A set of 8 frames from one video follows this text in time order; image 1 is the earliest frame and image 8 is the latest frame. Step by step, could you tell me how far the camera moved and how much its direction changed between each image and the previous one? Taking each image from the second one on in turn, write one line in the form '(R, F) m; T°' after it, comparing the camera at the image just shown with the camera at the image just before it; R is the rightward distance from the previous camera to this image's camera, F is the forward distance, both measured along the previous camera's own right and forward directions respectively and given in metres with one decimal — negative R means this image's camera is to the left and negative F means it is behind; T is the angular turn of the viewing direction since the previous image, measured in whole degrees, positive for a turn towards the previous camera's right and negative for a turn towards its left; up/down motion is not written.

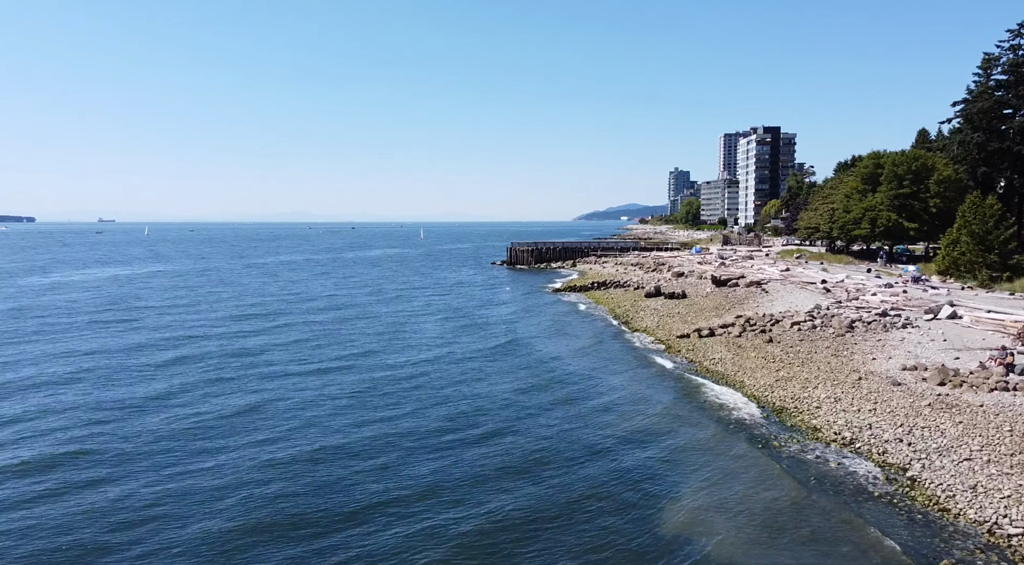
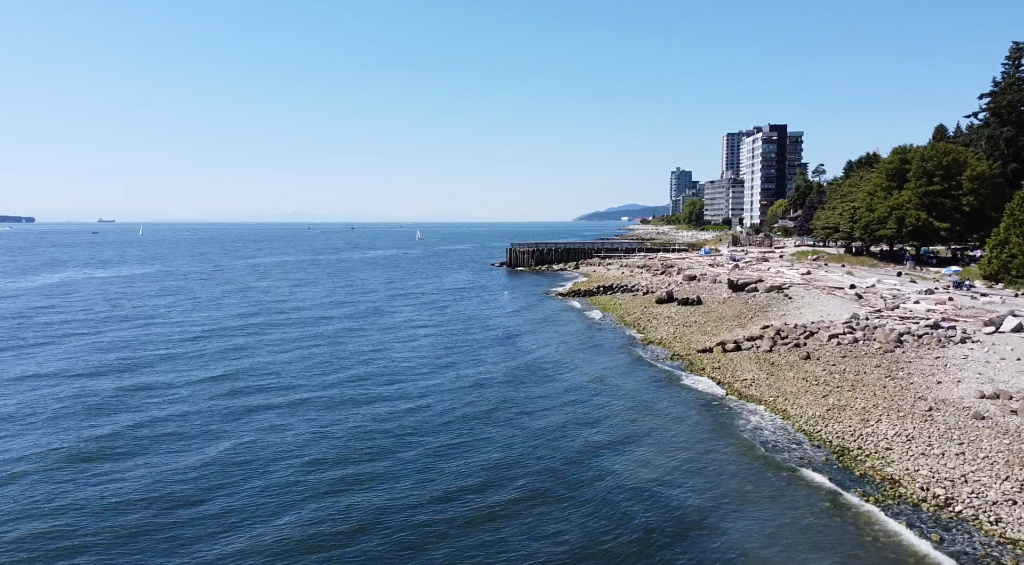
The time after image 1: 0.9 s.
(0.0, +4.4) m; 0°
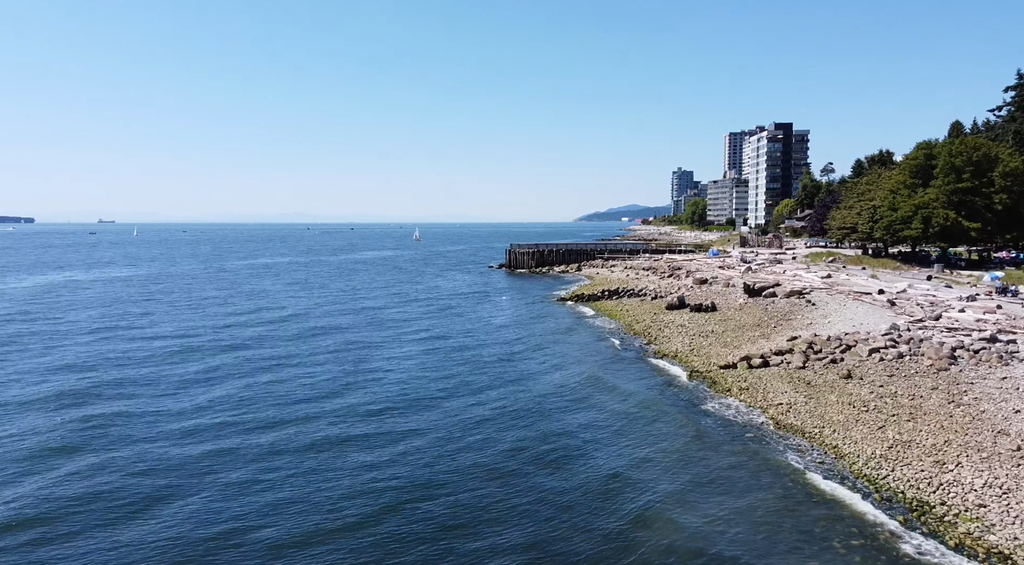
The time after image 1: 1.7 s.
(+0.1, +3.9) m; 0°
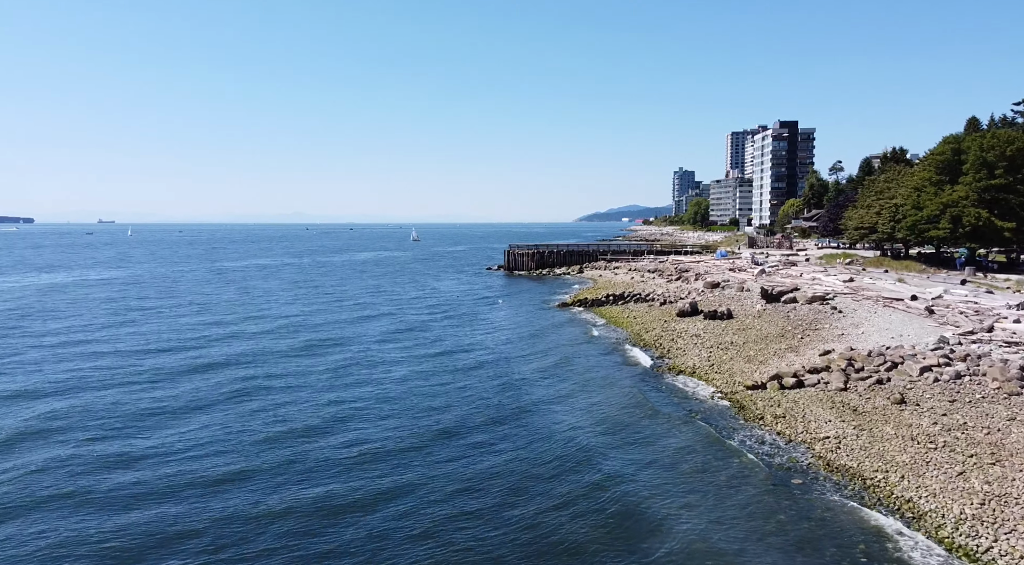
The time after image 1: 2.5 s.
(+0.2, +3.9) m; 0°
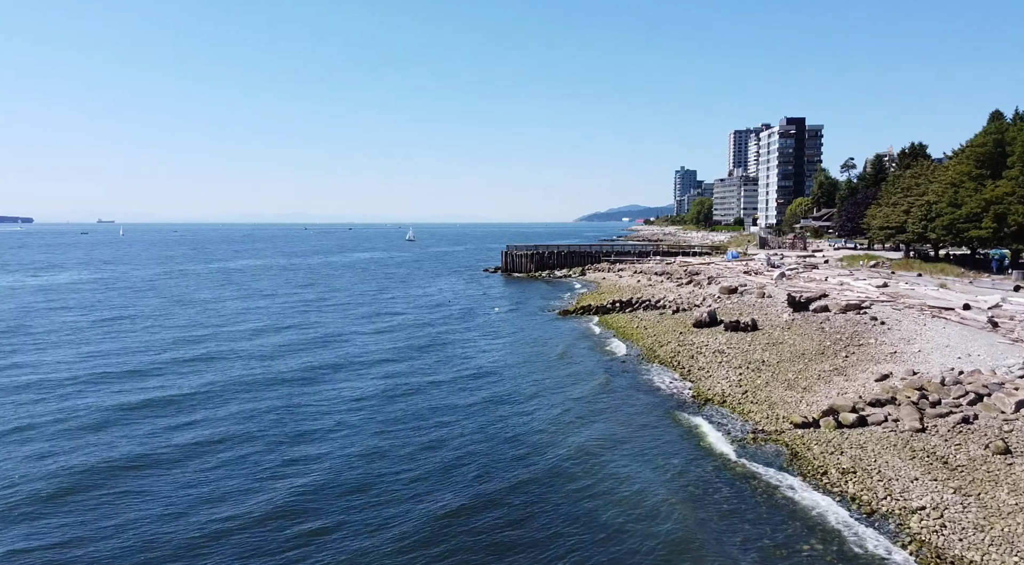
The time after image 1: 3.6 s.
(+0.3, +5.1) m; 0°
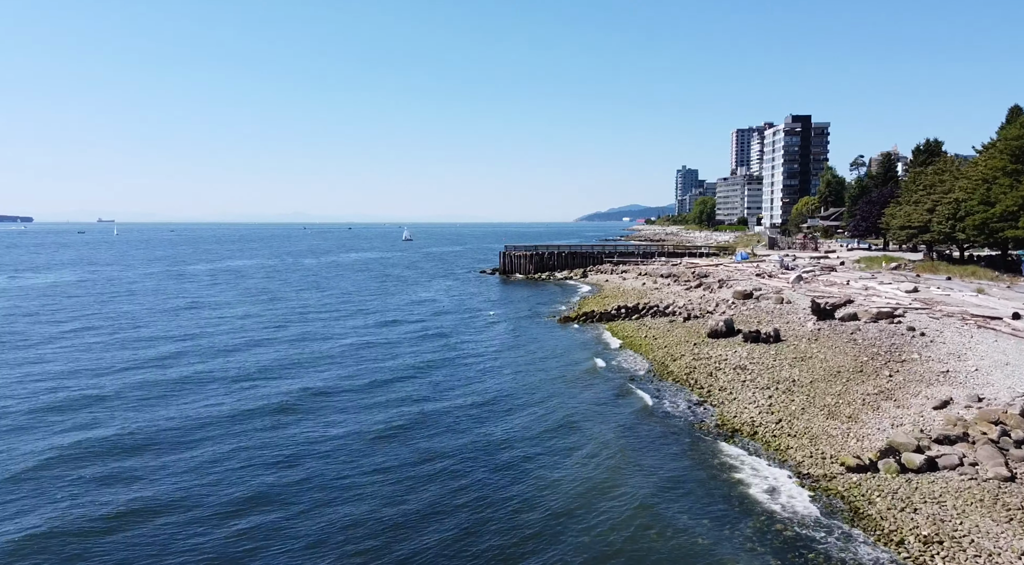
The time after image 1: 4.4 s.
(+0.2, +3.8) m; 0°
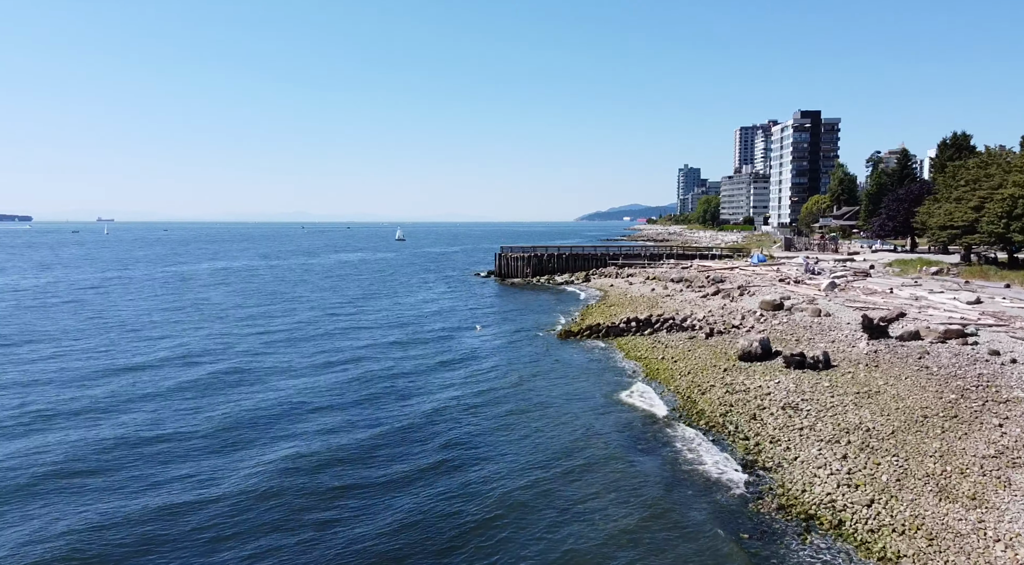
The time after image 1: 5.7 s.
(+0.4, +6.2) m; 0°
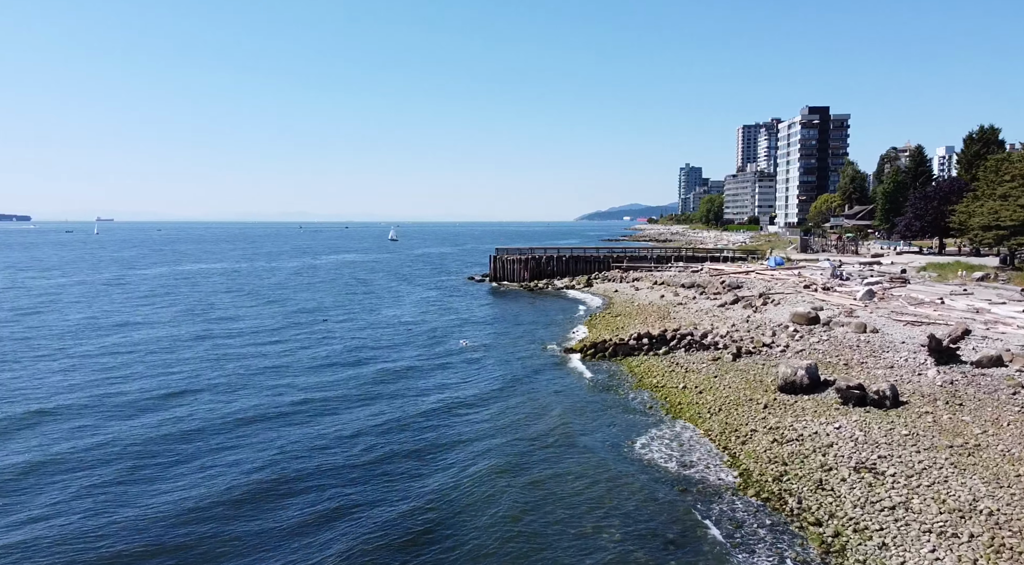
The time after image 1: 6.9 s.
(+0.4, +5.6) m; 0°
